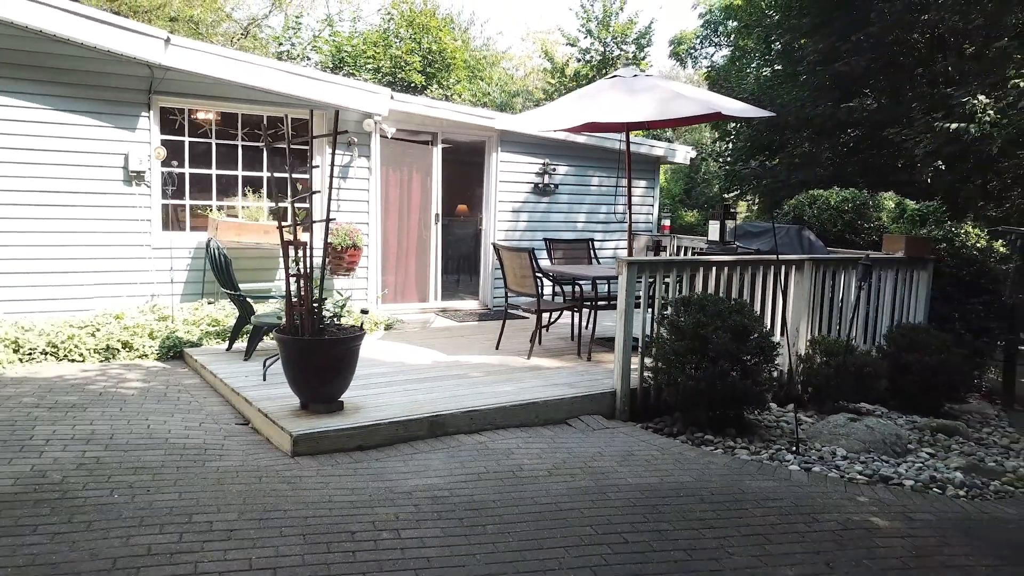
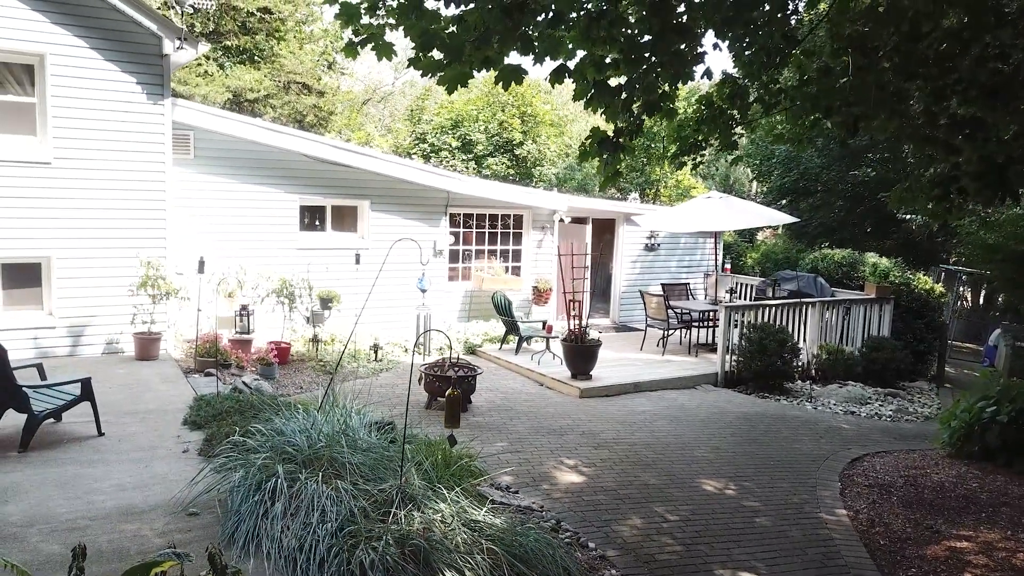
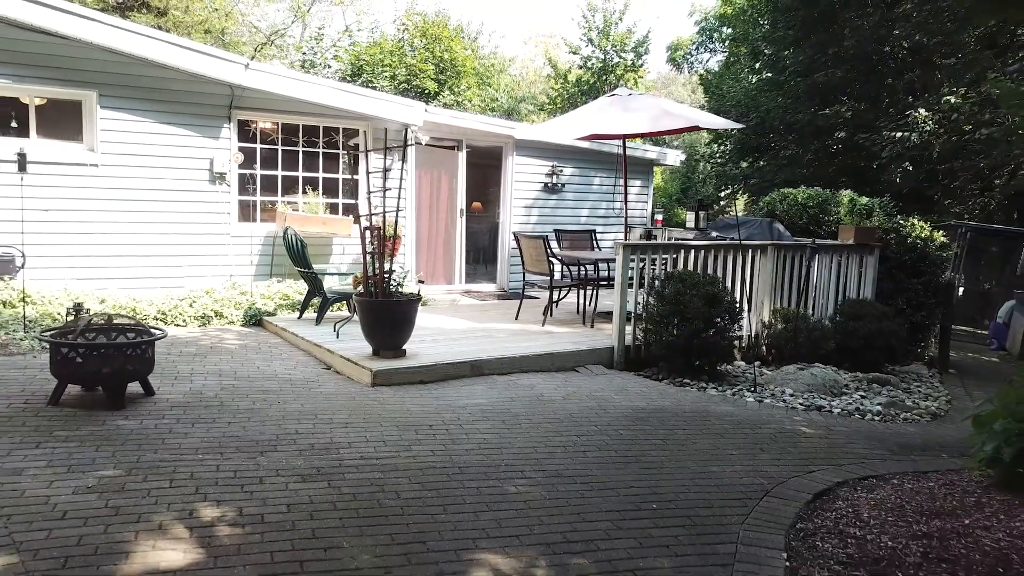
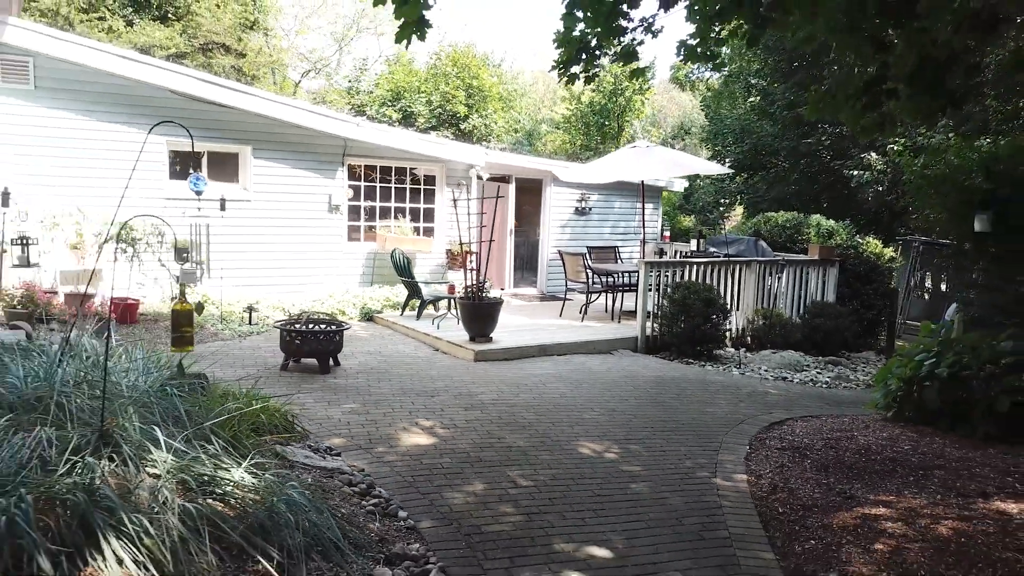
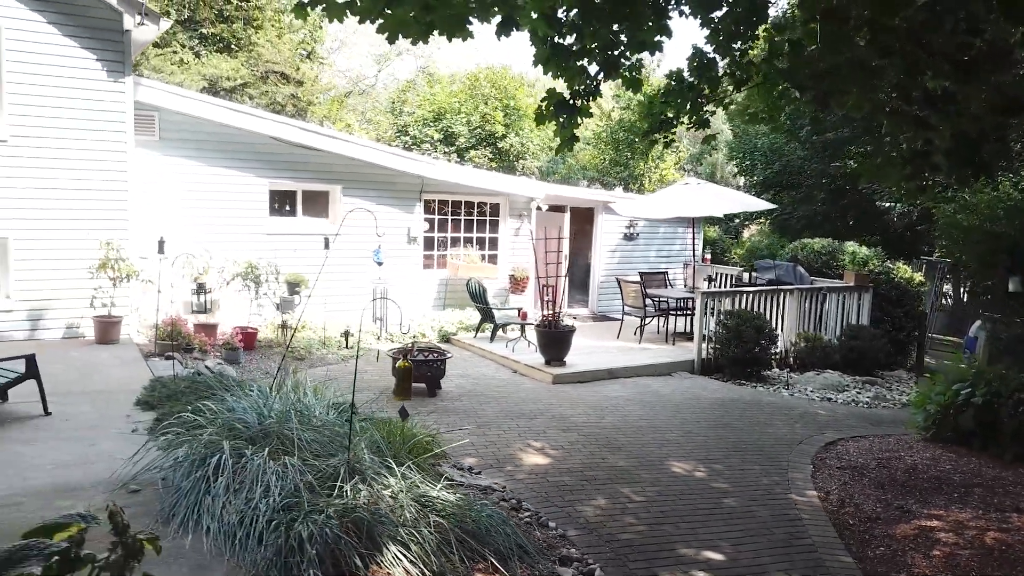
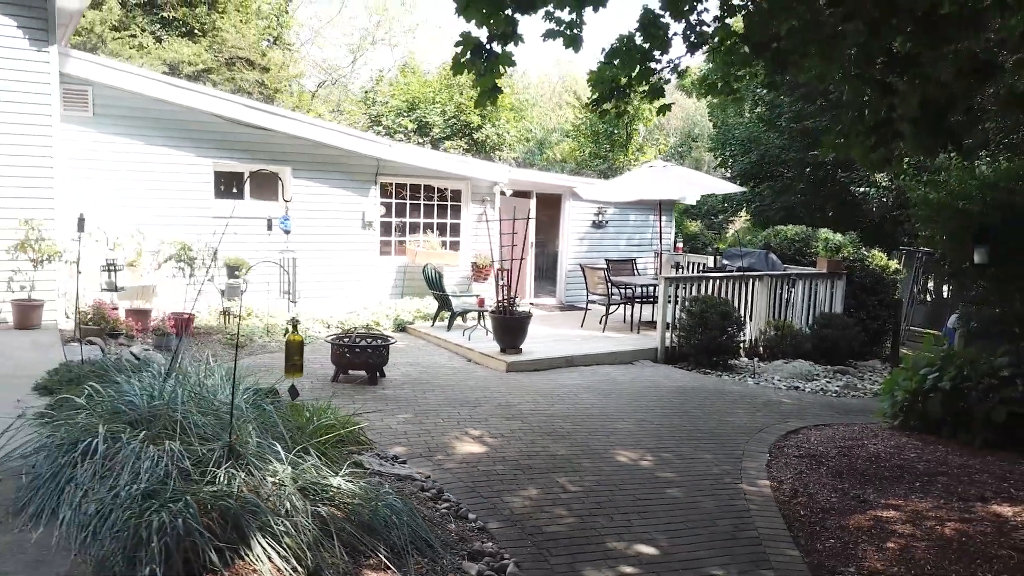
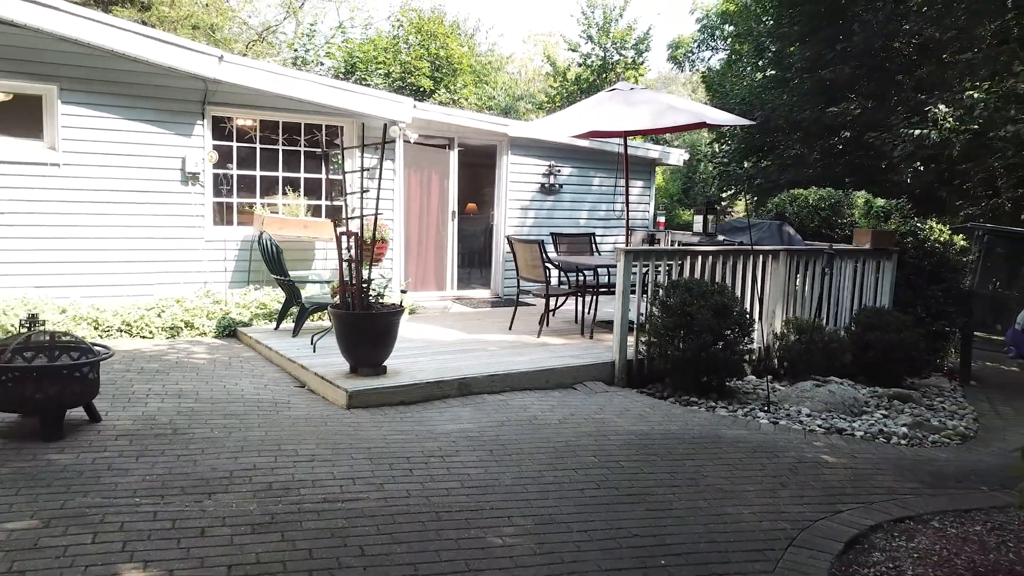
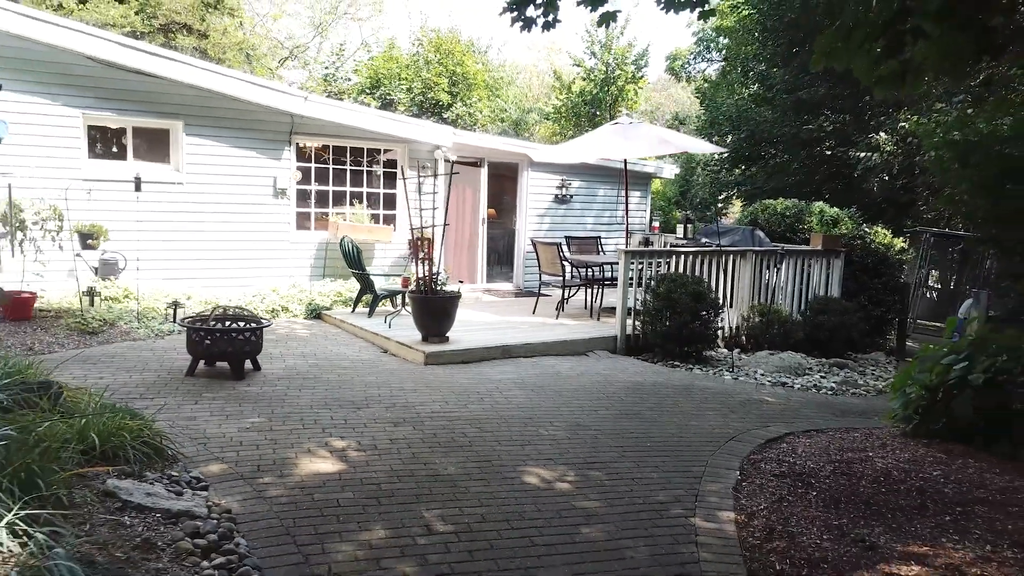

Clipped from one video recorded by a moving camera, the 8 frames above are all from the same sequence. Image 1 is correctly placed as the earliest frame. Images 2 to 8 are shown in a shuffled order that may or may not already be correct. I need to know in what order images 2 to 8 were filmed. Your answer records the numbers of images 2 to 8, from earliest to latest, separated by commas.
7, 3, 8, 4, 6, 5, 2
